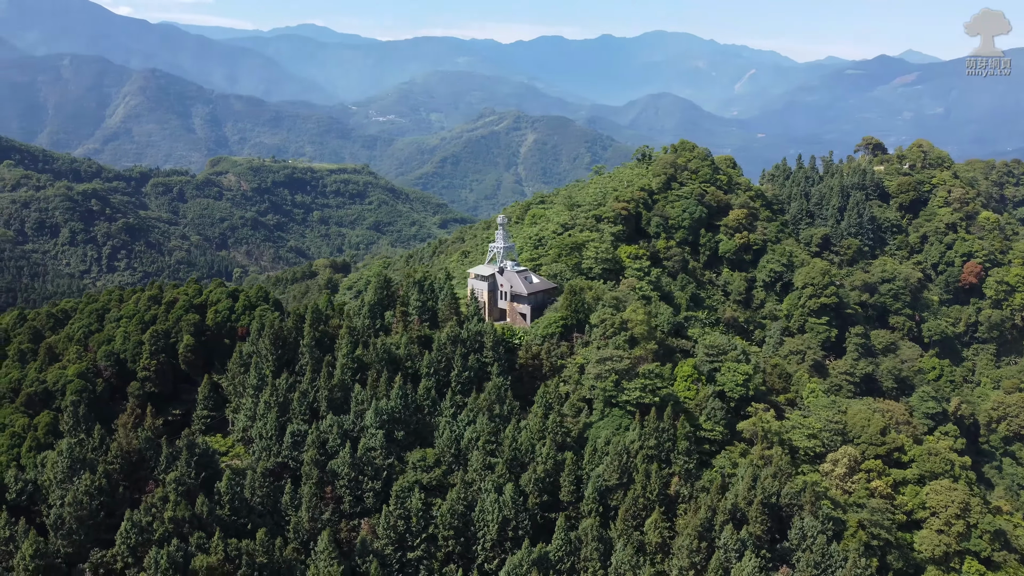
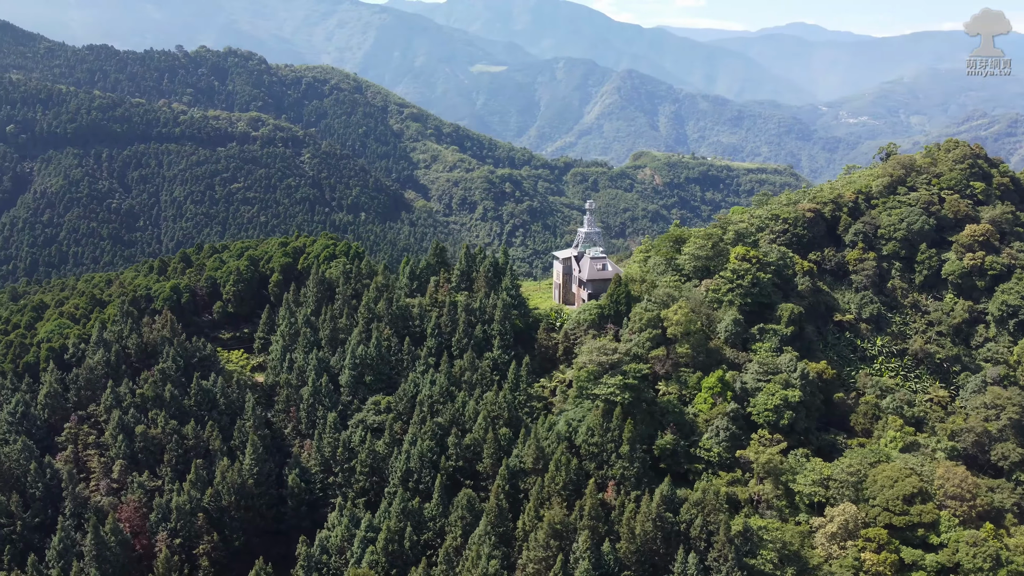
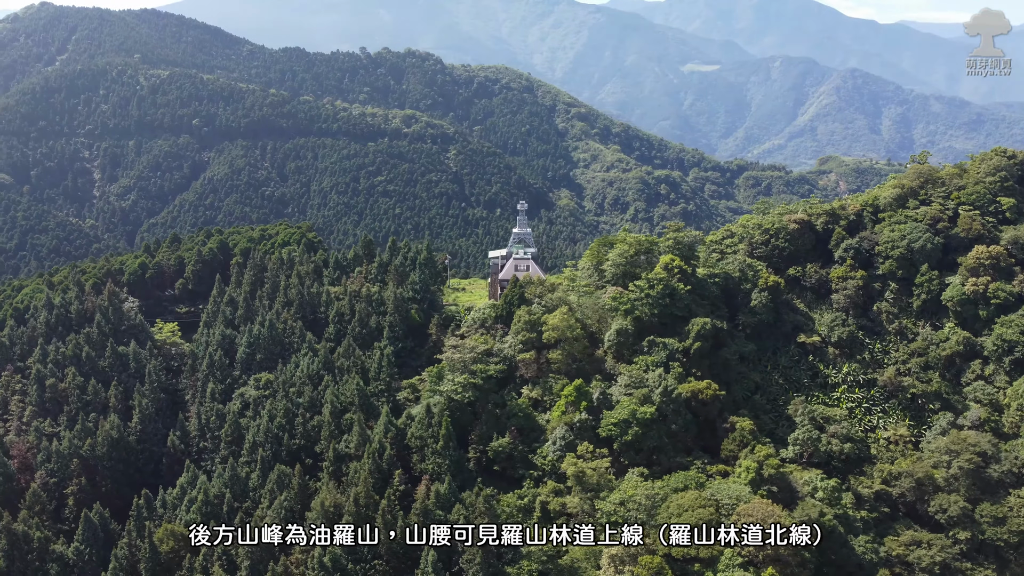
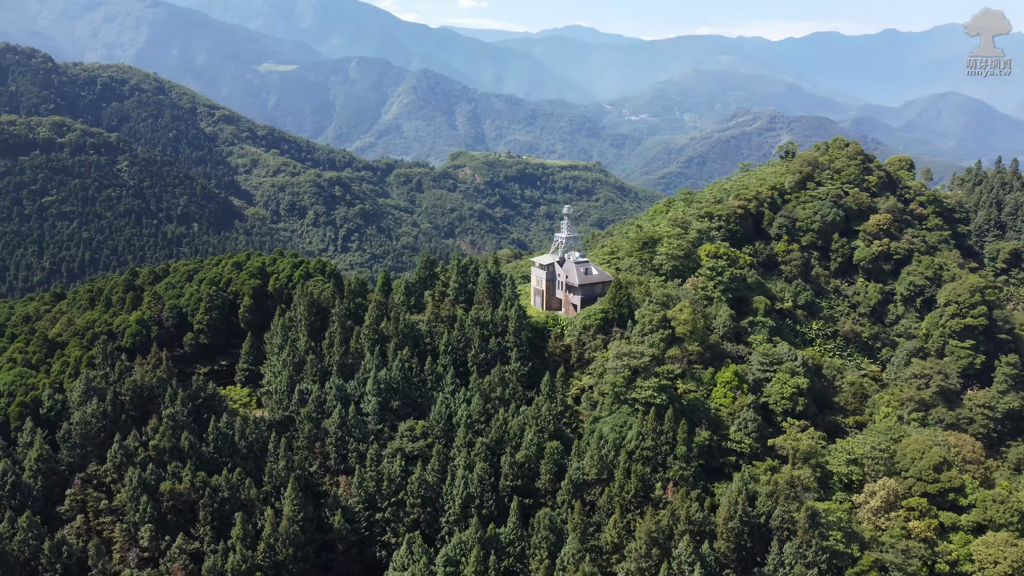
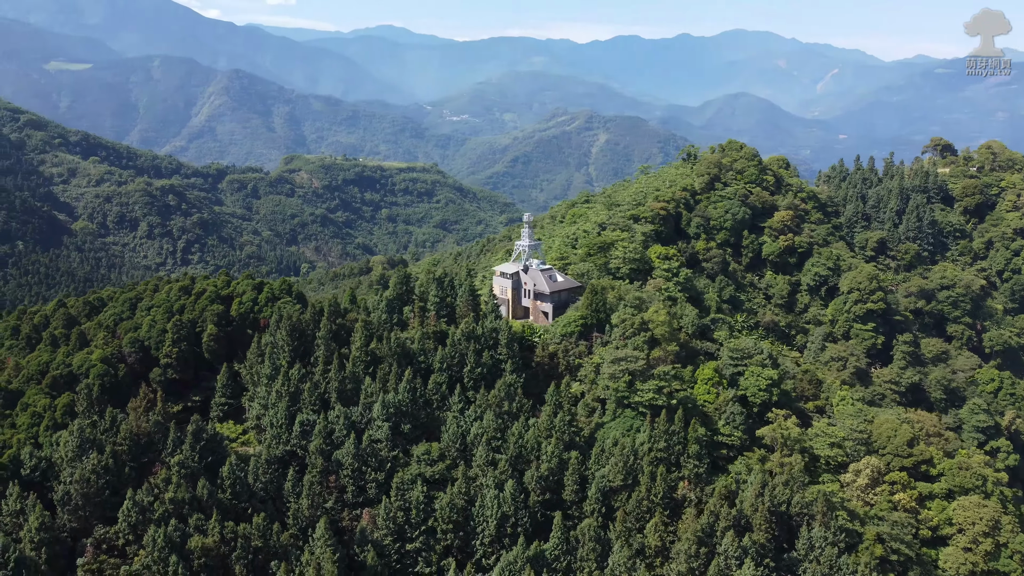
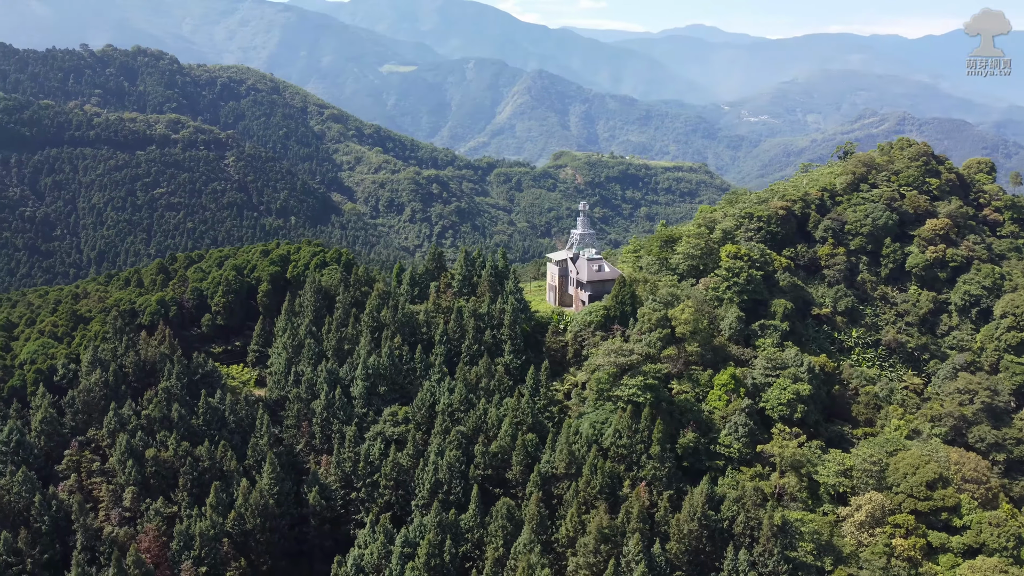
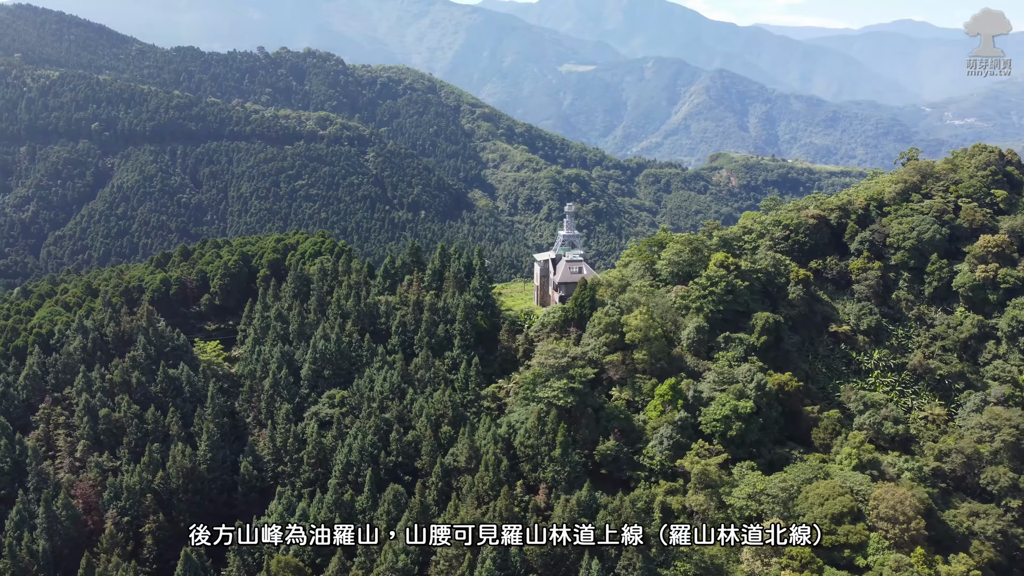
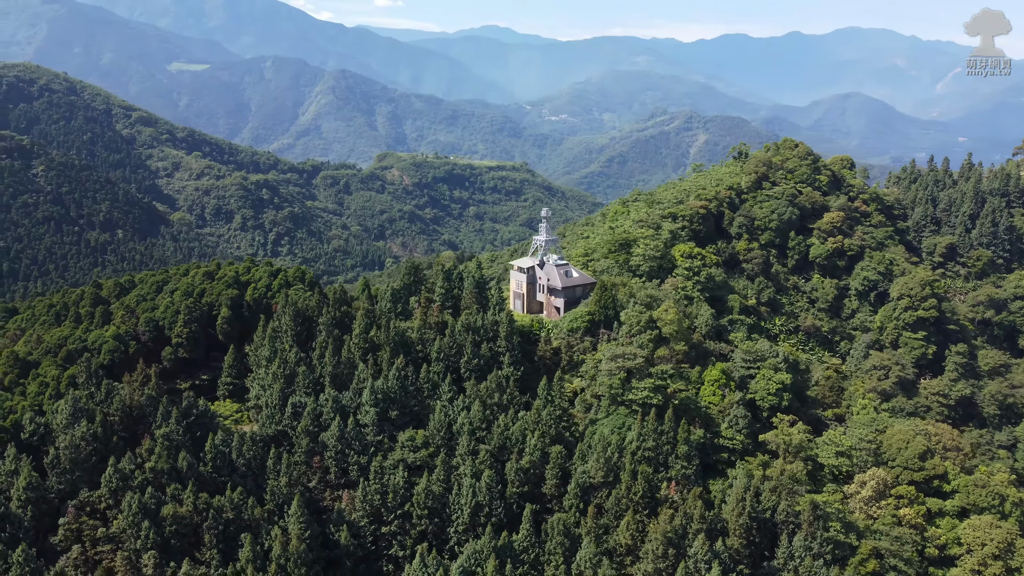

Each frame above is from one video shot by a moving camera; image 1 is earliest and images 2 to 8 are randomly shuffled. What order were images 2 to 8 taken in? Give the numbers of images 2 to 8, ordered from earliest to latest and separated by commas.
5, 8, 4, 6, 2, 7, 3
